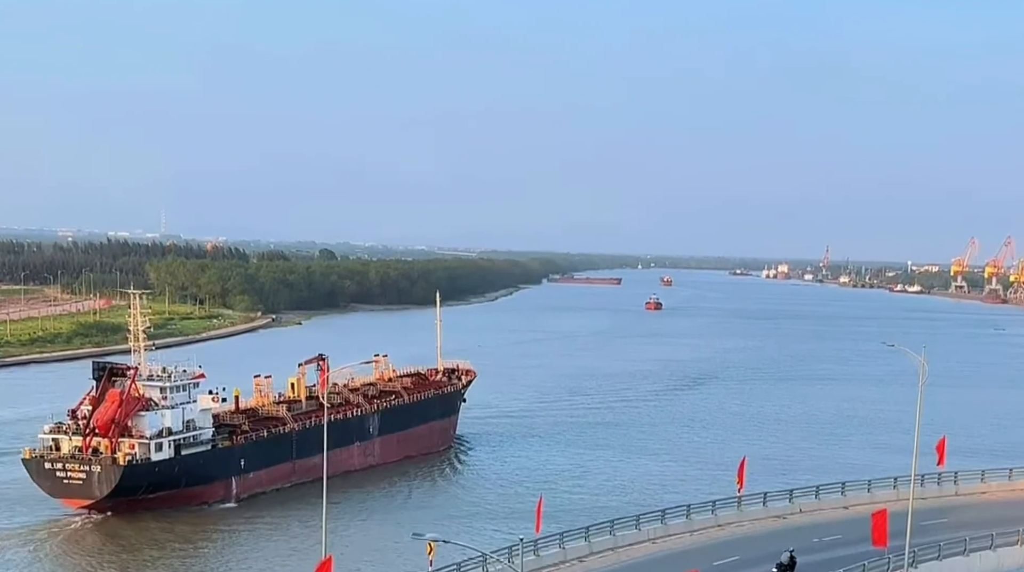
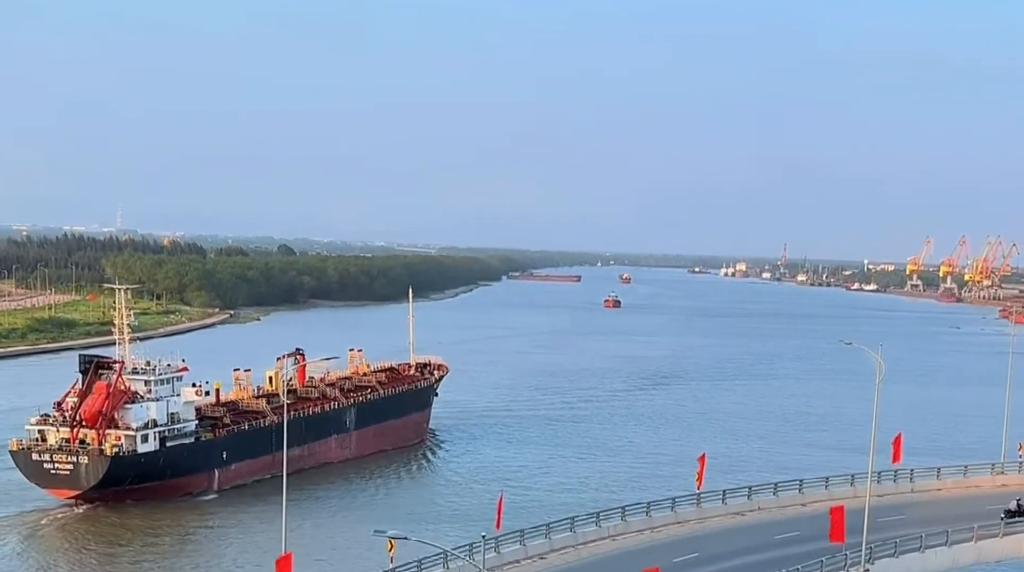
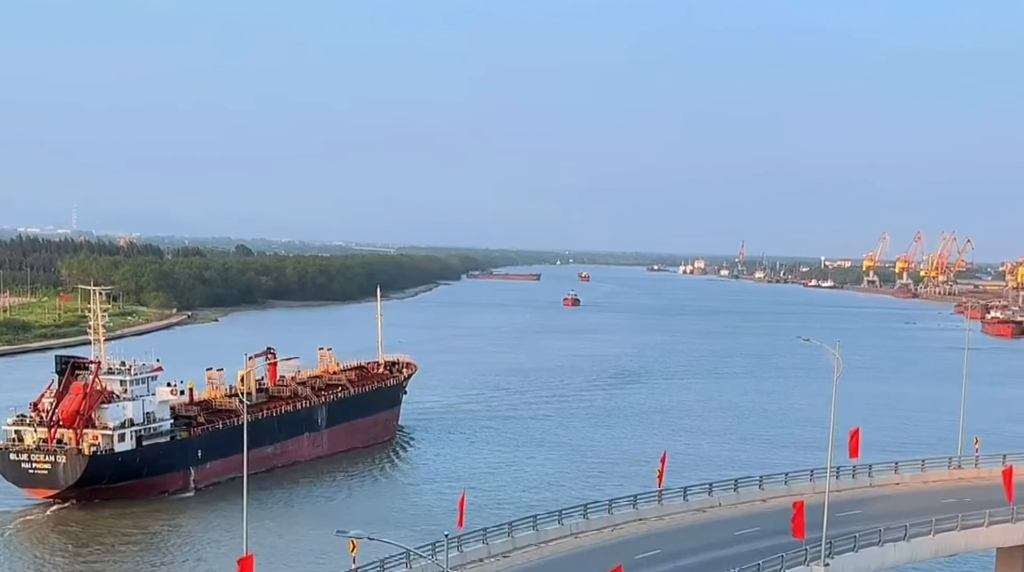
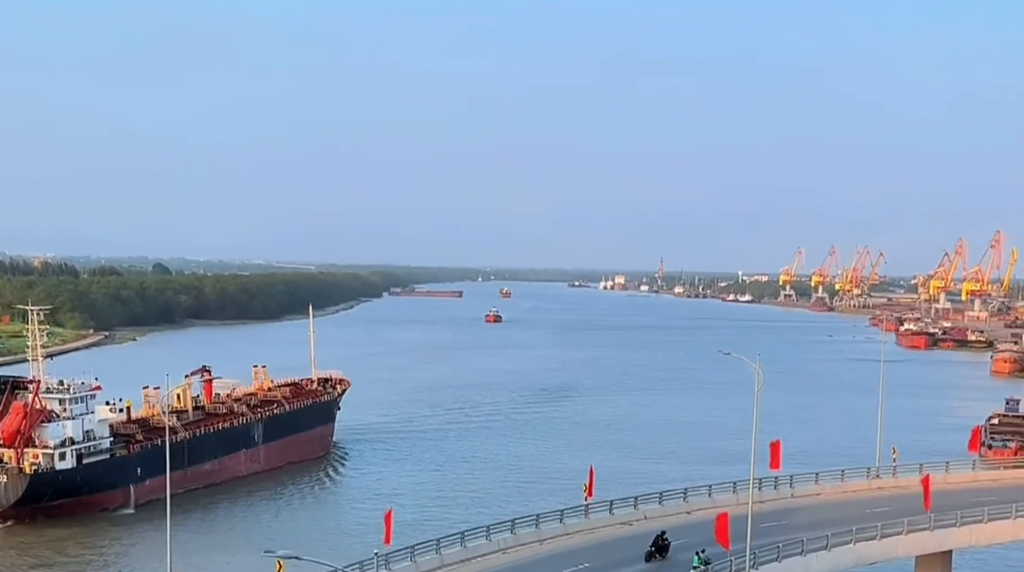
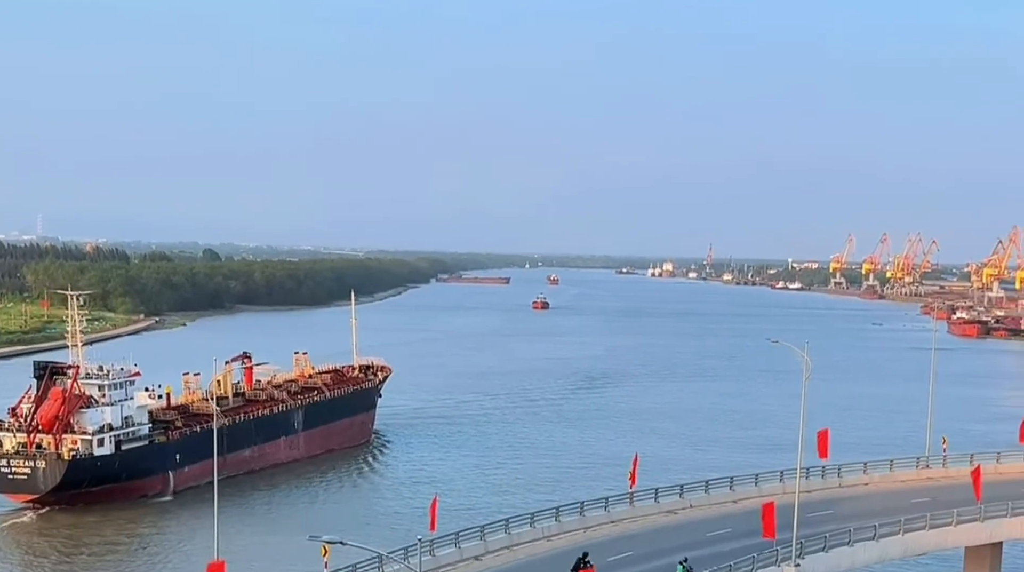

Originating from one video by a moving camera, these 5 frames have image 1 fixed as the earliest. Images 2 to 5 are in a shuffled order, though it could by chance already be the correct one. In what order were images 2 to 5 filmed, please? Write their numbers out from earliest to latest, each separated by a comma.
2, 3, 5, 4
